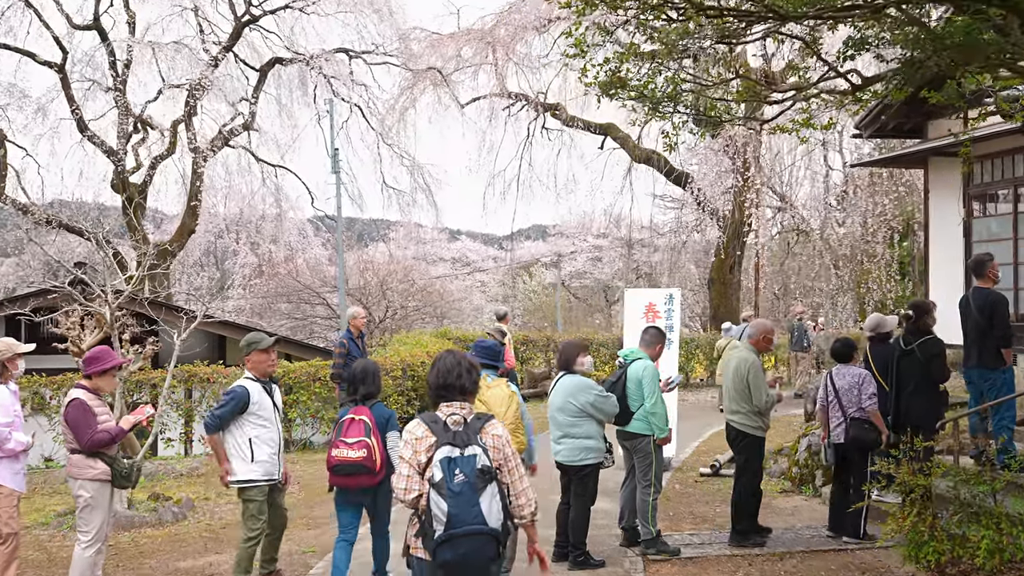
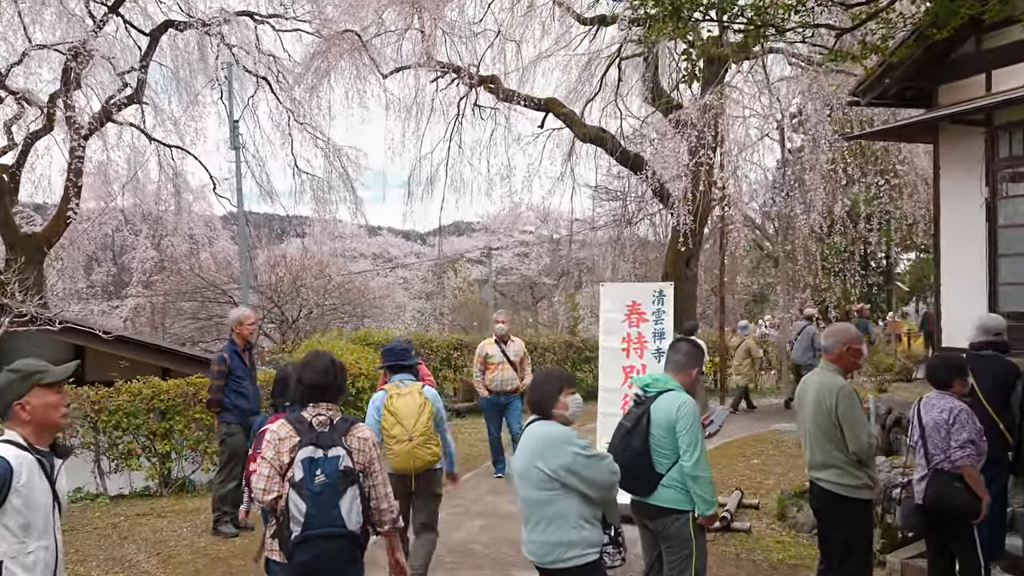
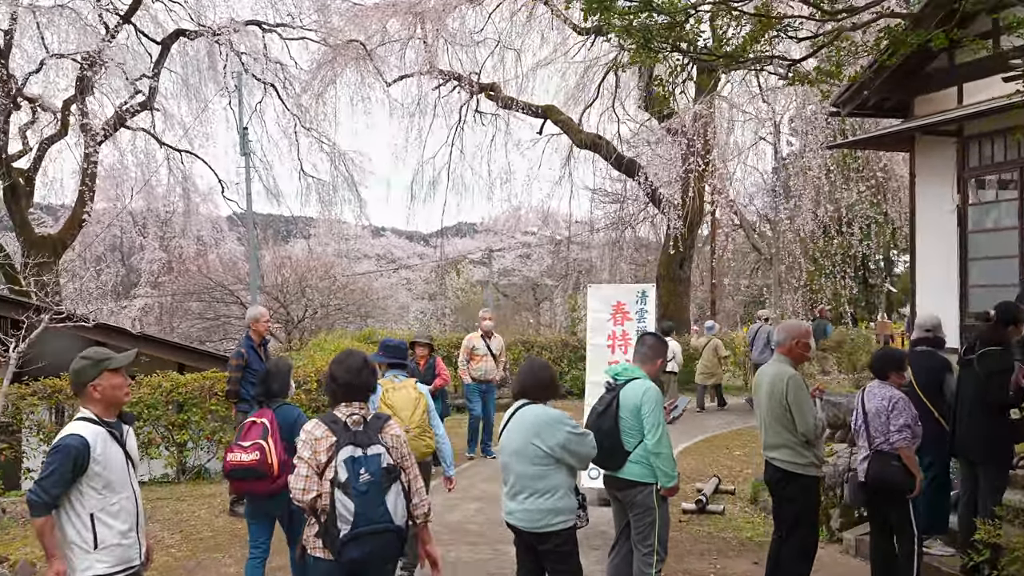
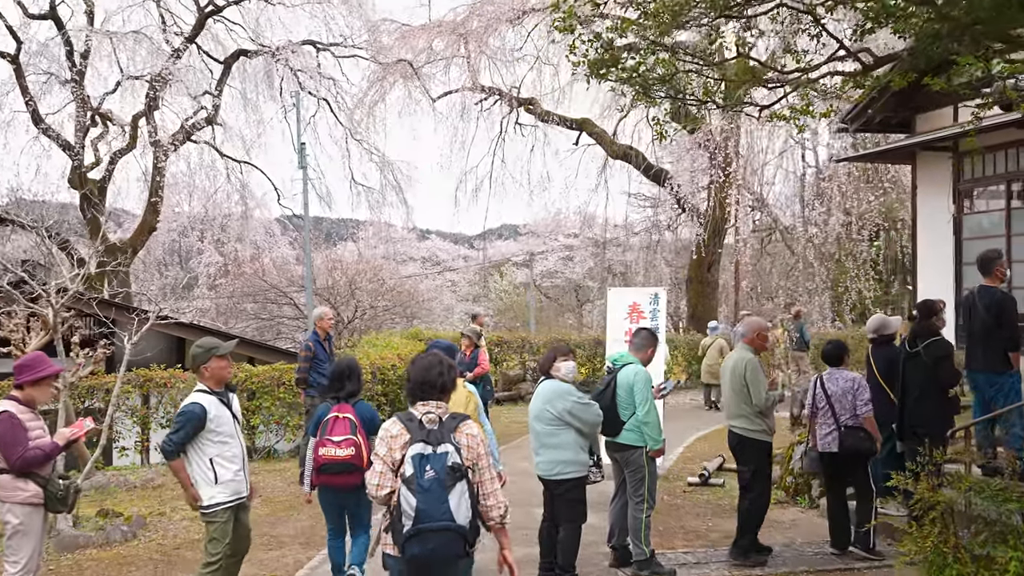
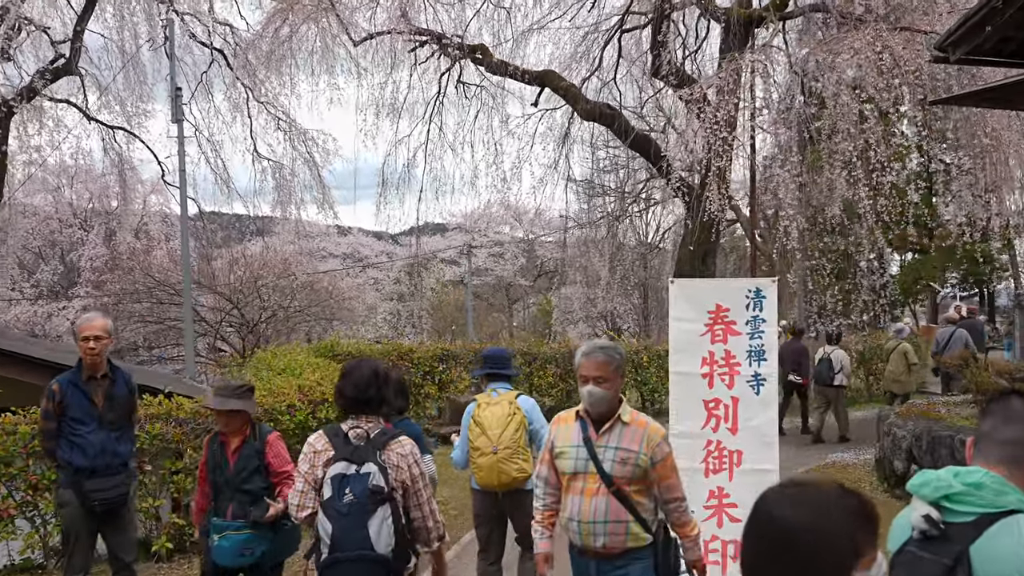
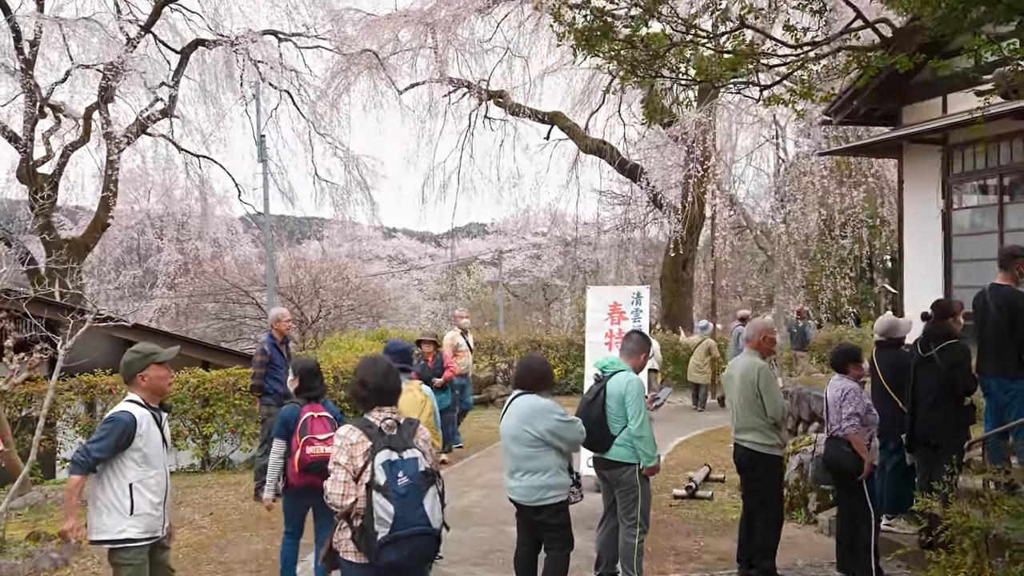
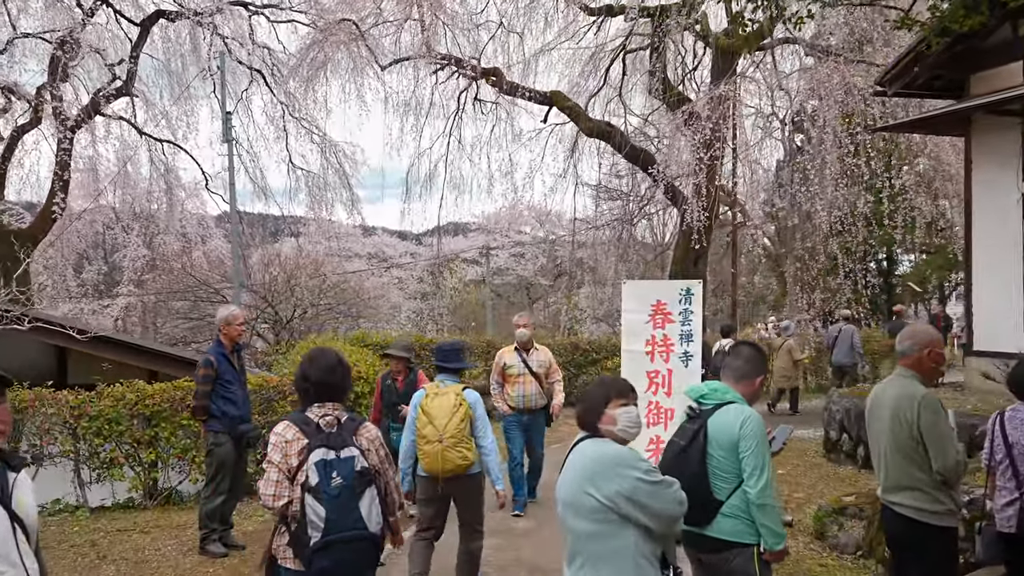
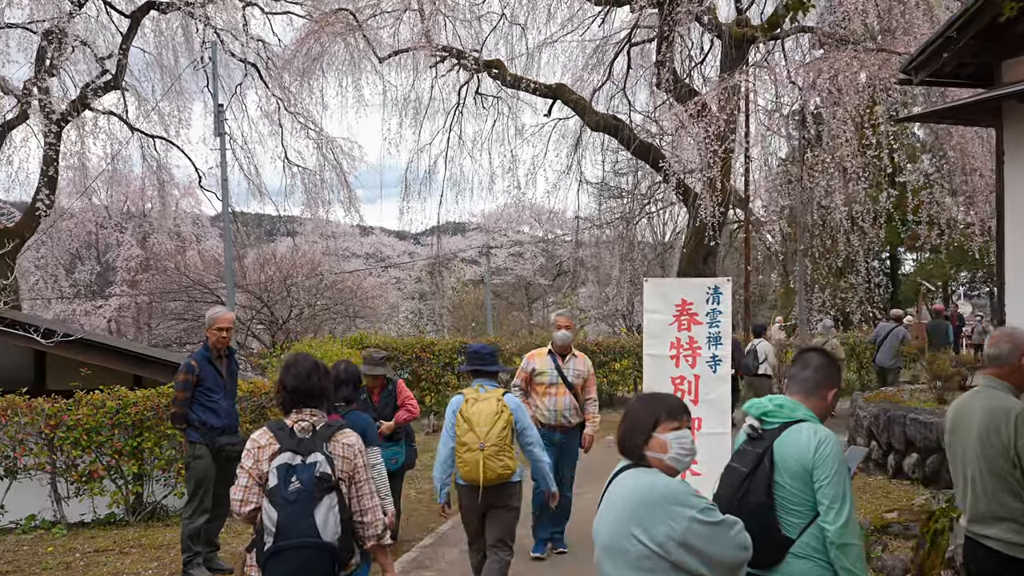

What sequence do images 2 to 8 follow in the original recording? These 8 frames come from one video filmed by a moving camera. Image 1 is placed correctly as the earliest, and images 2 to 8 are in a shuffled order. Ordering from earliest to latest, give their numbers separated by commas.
4, 6, 3, 2, 7, 8, 5
